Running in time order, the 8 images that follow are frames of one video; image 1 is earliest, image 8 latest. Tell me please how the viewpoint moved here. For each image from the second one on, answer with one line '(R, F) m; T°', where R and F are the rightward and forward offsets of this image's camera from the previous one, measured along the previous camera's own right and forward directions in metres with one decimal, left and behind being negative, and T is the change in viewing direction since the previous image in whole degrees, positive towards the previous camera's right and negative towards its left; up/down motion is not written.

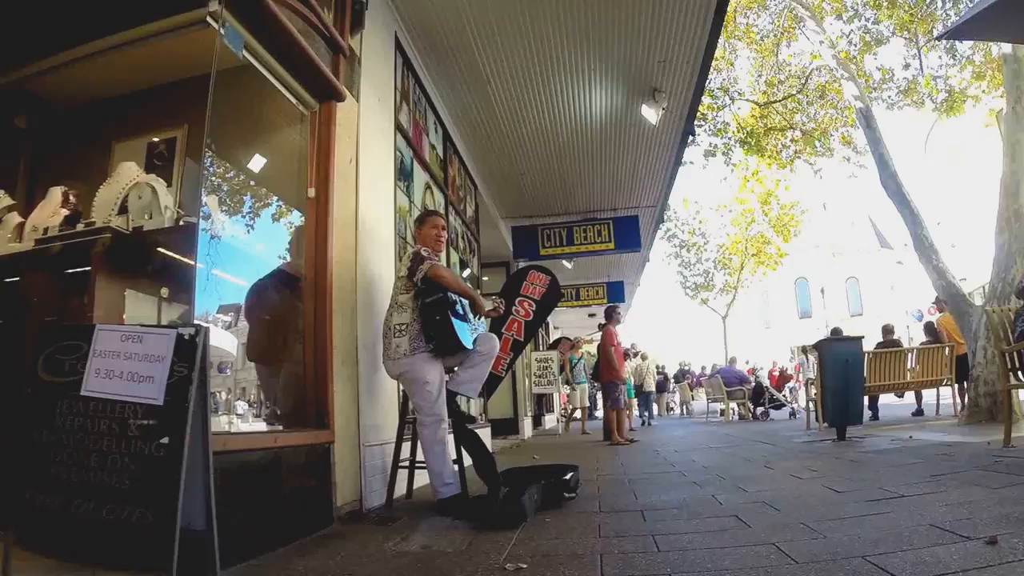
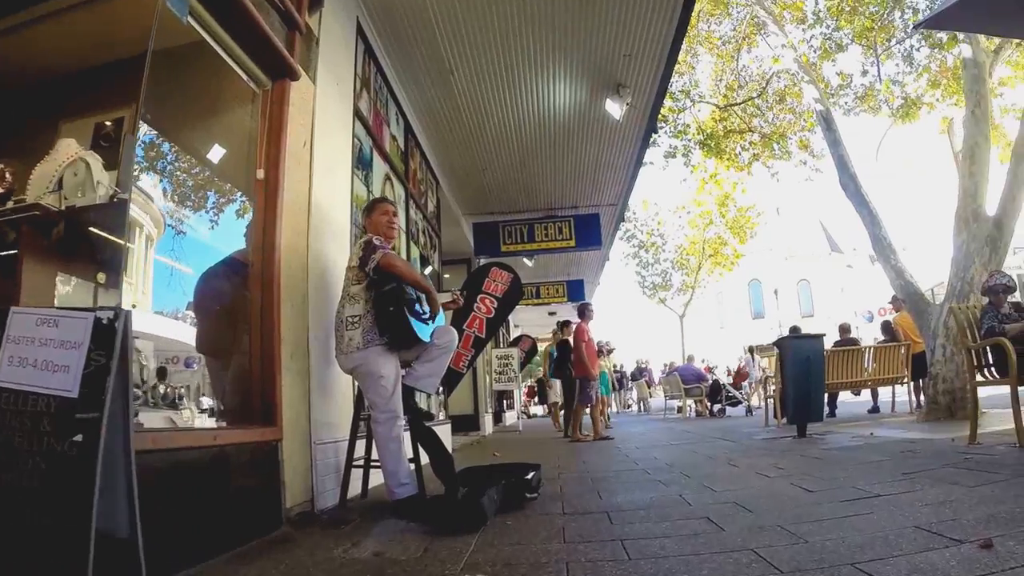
(0.0, +0.3) m; +4°
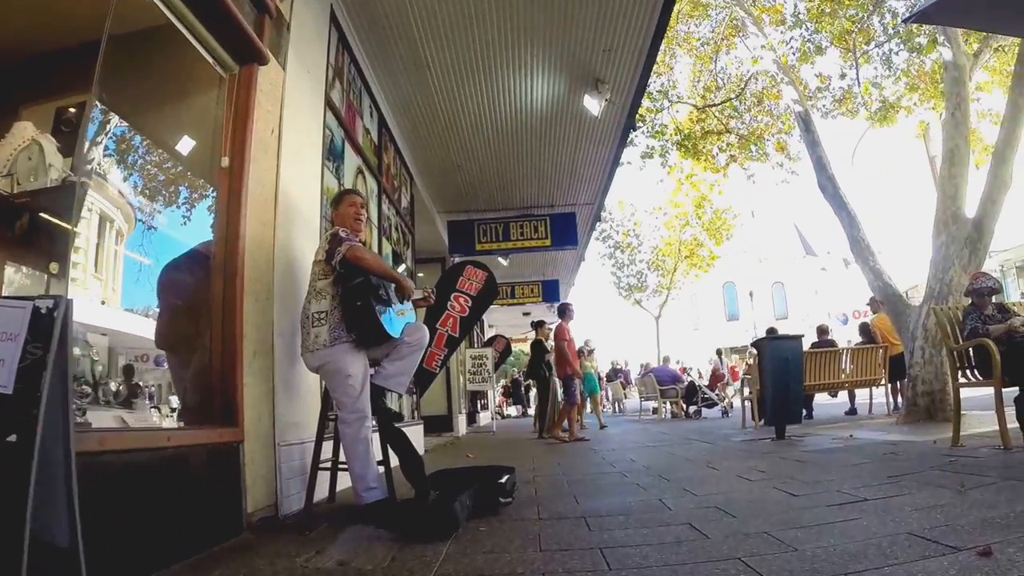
(0.0, +0.2) m; +2°
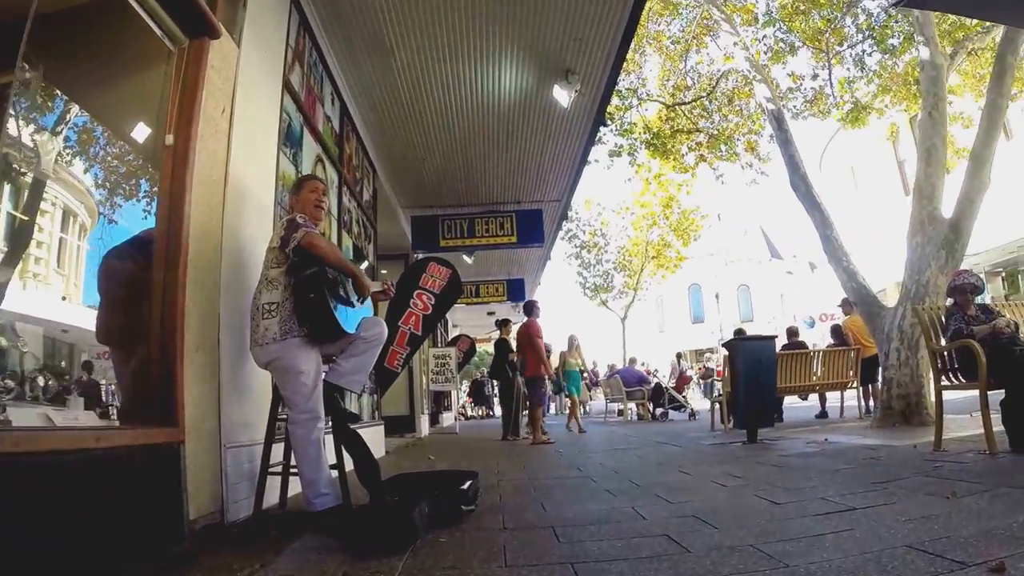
(0.0, +0.3) m; +3°
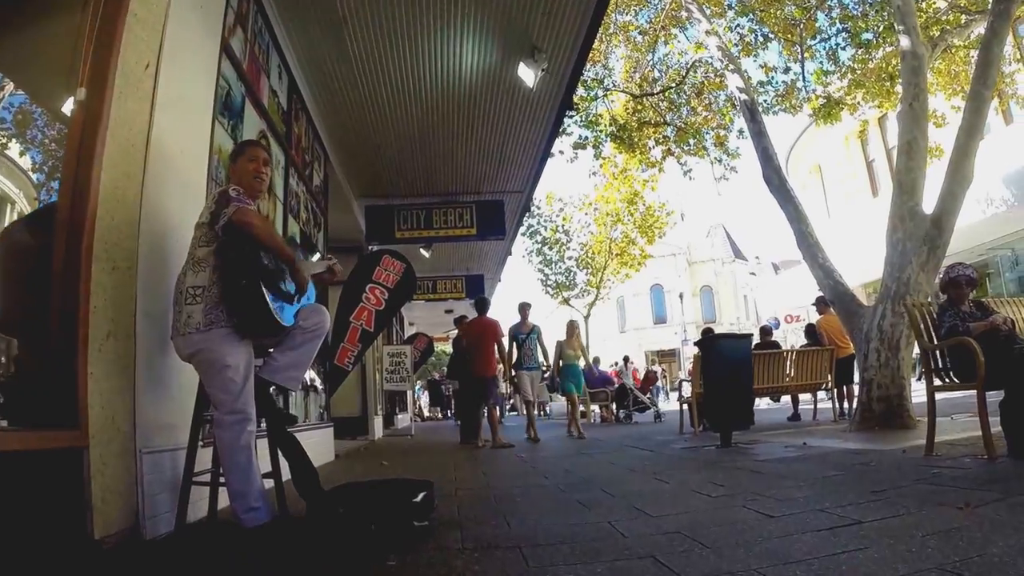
(0.0, +0.5) m; +3°
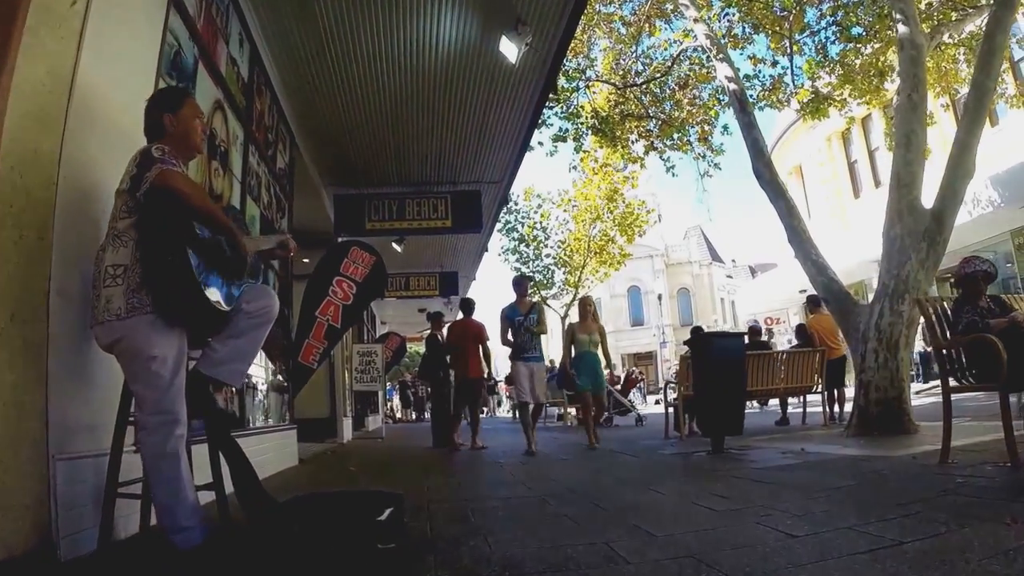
(0.0, +0.4) m; +2°
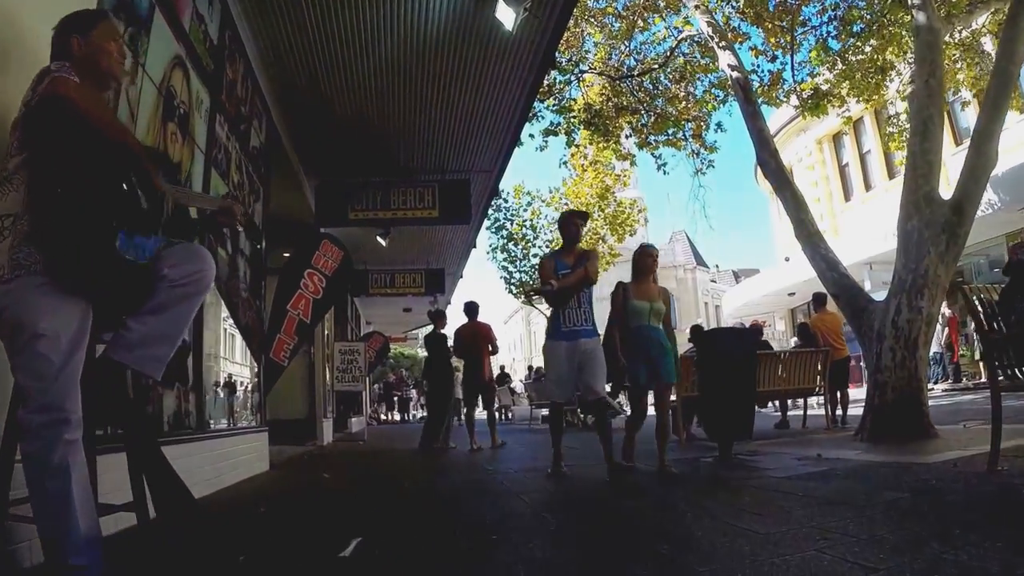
(-0.1, +0.5) m; +2°
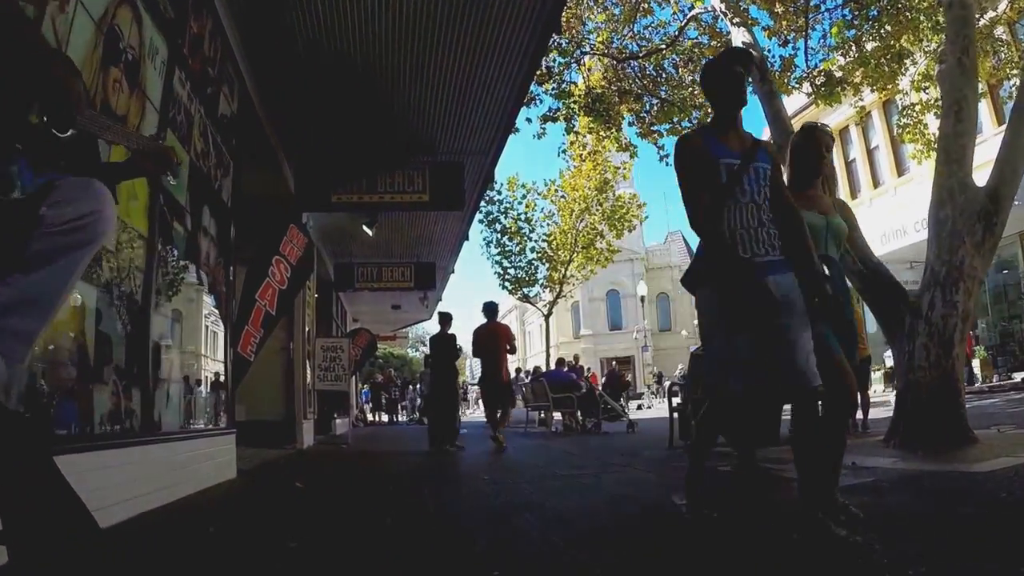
(-0.1, +0.6) m; +1°
